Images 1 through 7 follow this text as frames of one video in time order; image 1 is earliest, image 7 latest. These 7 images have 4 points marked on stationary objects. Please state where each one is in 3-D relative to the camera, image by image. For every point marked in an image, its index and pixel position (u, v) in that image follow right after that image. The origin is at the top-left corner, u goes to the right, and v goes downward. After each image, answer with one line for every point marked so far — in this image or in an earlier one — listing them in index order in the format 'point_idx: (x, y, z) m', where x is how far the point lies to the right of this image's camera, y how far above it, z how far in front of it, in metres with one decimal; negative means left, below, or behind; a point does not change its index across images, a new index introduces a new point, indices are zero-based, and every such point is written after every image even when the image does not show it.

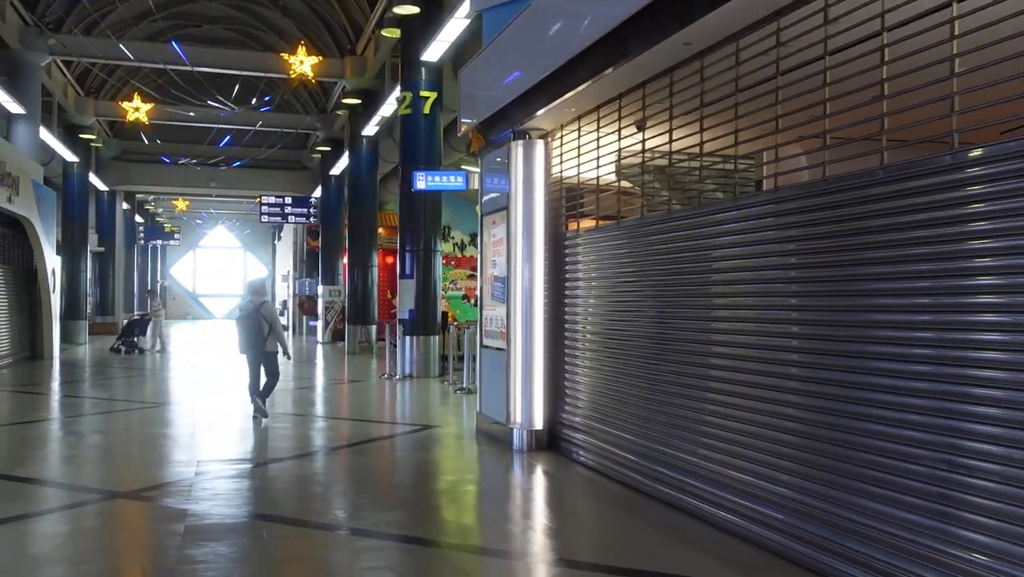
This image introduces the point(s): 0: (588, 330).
0: (+0.6, -0.3, +7.1) m
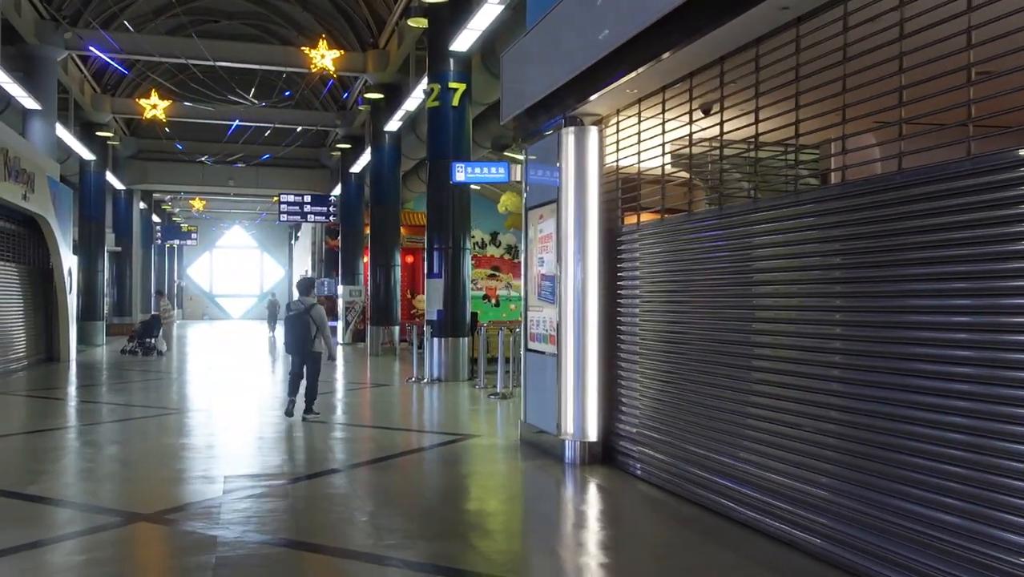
0: (+1.0, -0.3, +6.5) m
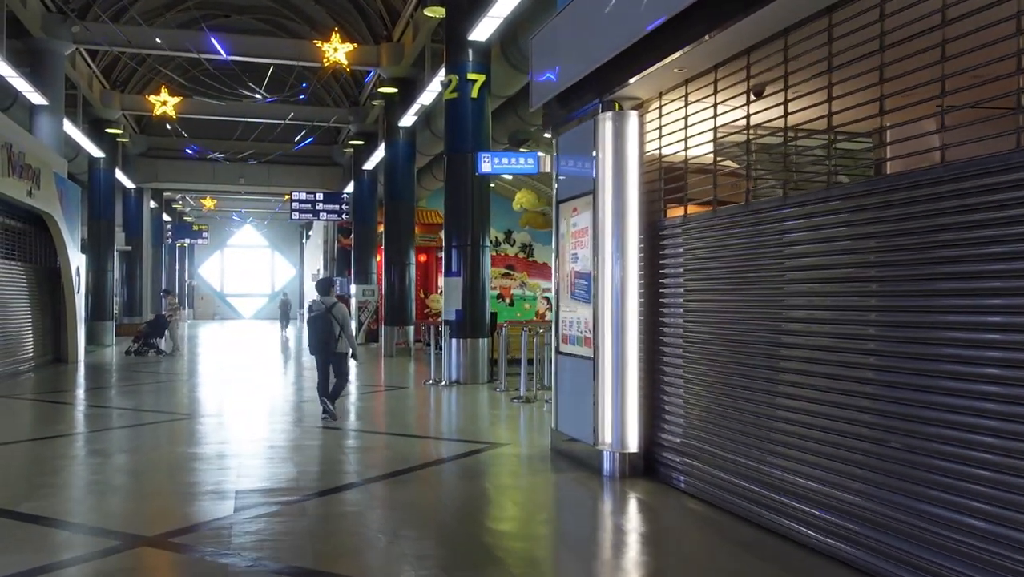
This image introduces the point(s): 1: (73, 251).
0: (+1.2, -0.3, +5.9) m
1: (-8.3, +0.7, +17.0) m
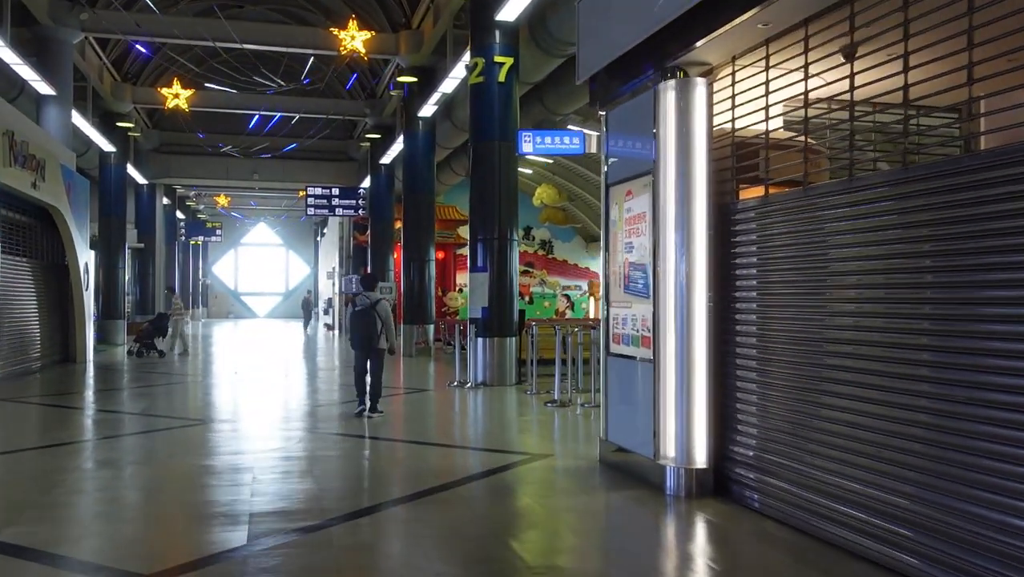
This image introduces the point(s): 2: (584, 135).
0: (+1.5, -0.3, +5.2) m
1: (-7.9, +0.8, +16.4) m
2: (+0.5, +1.1, +6.6) m
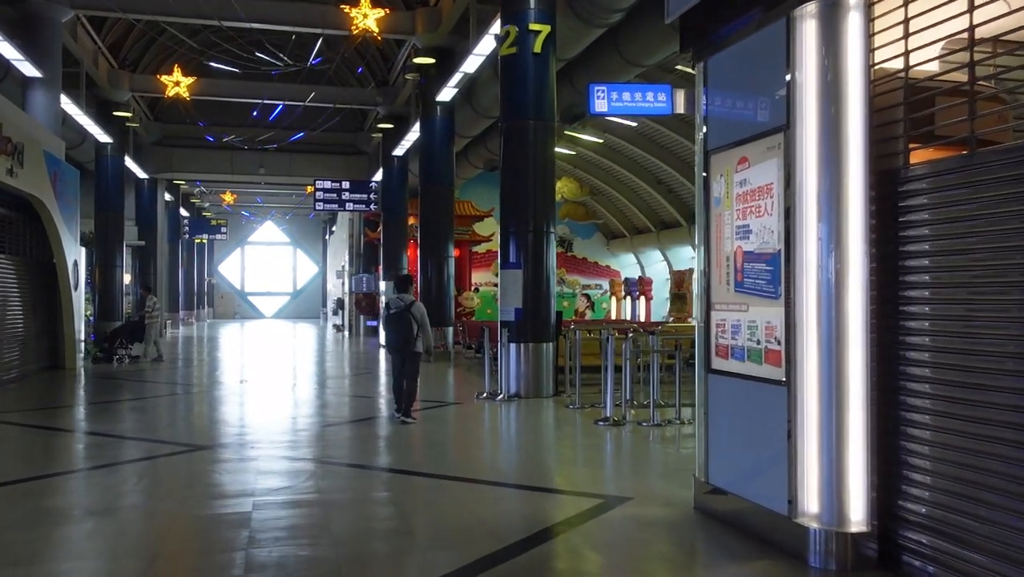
0: (+1.9, -0.3, +3.7) m
1: (-7.4, +0.8, +15.0) m
2: (+0.9, +1.1, +5.2) m
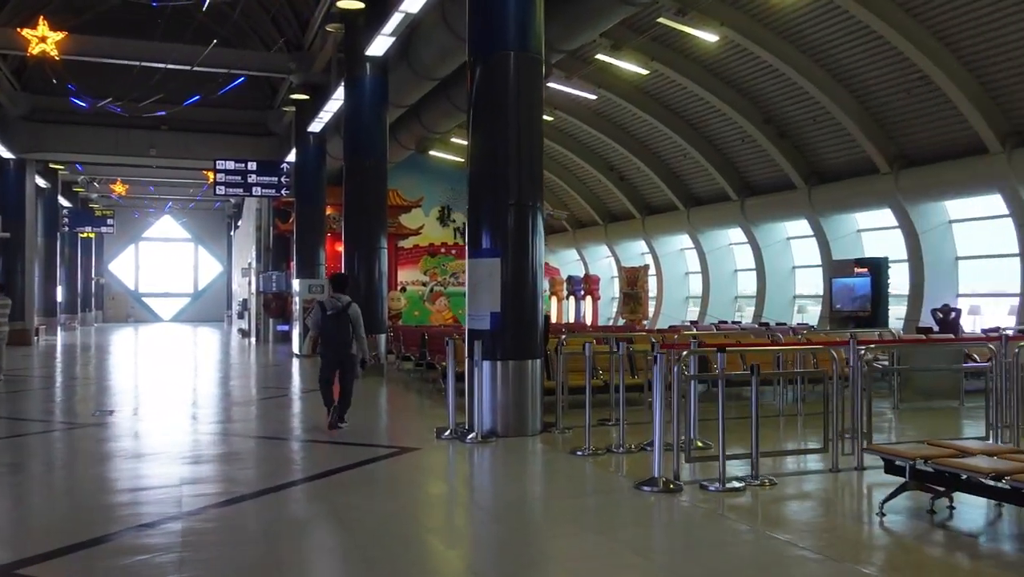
0: (+2.3, -0.2, +1.0) m
1: (-8.0, +0.8, +11.3) m
2: (+1.2, +1.2, +2.4) m
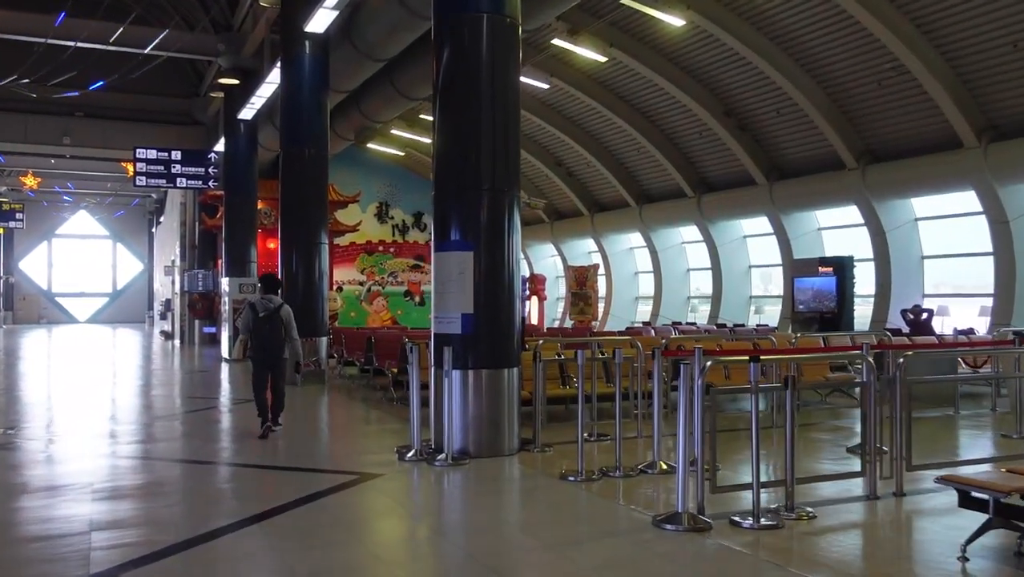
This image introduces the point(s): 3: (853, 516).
0: (+2.7, -0.2, +0.2) m
1: (-8.4, +0.8, +9.6) m
2: (+1.5, +1.2, +1.5) m
3: (+1.9, -1.3, +5.1) m
